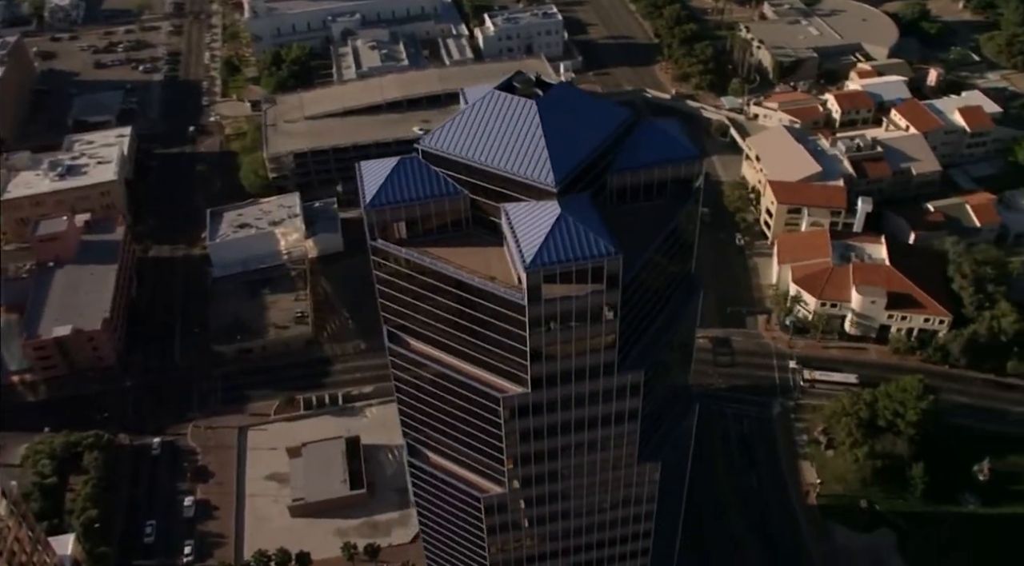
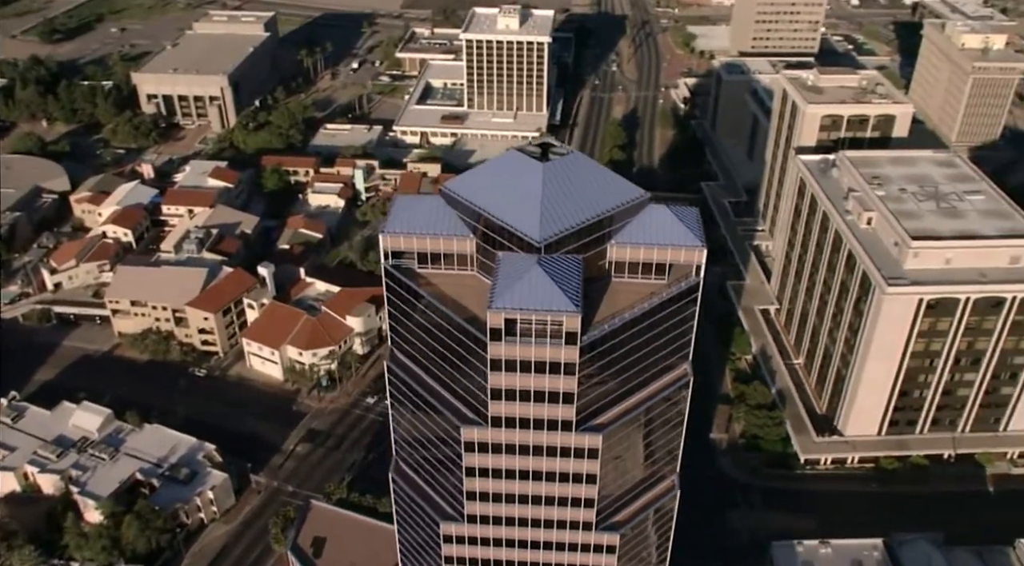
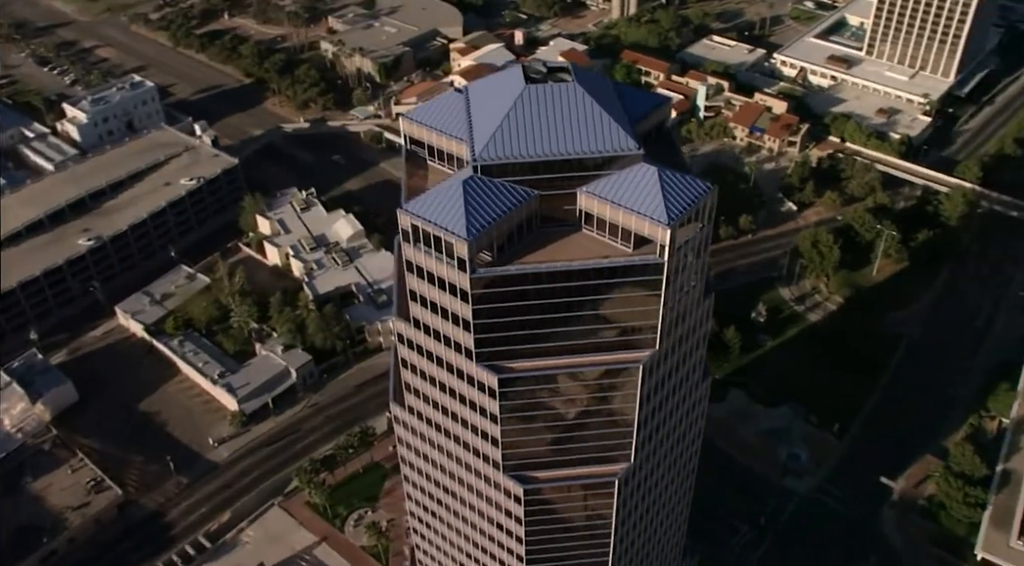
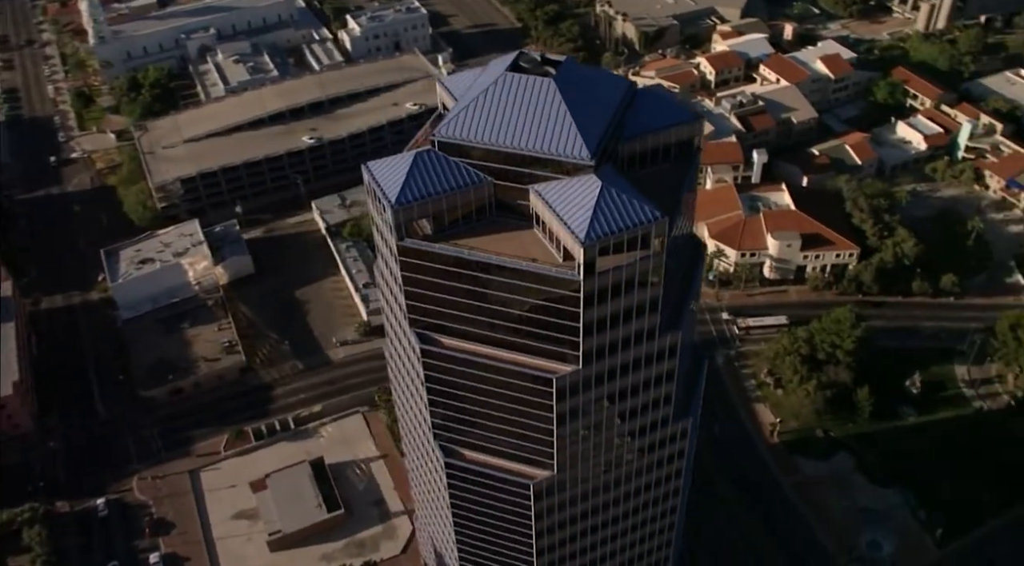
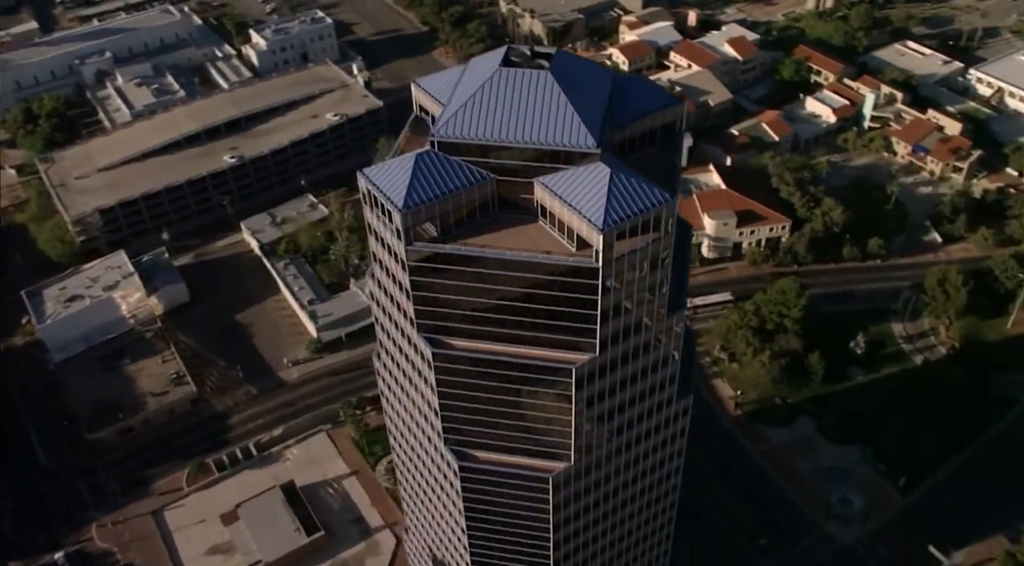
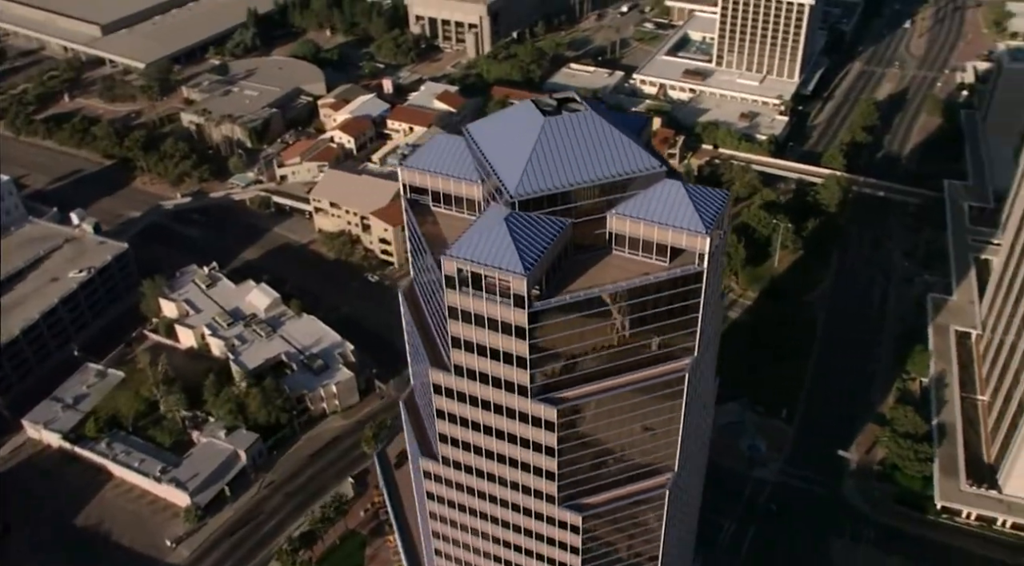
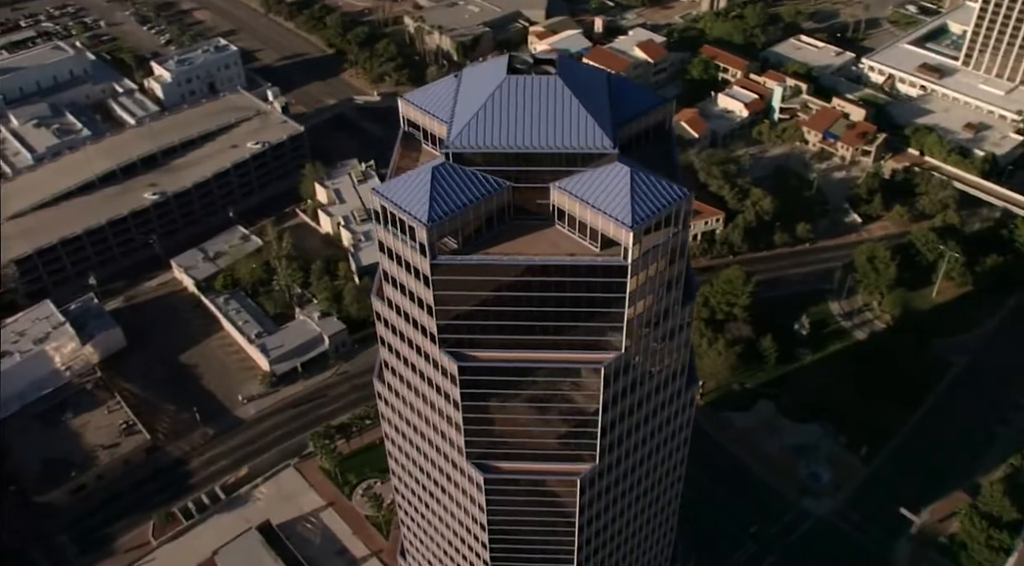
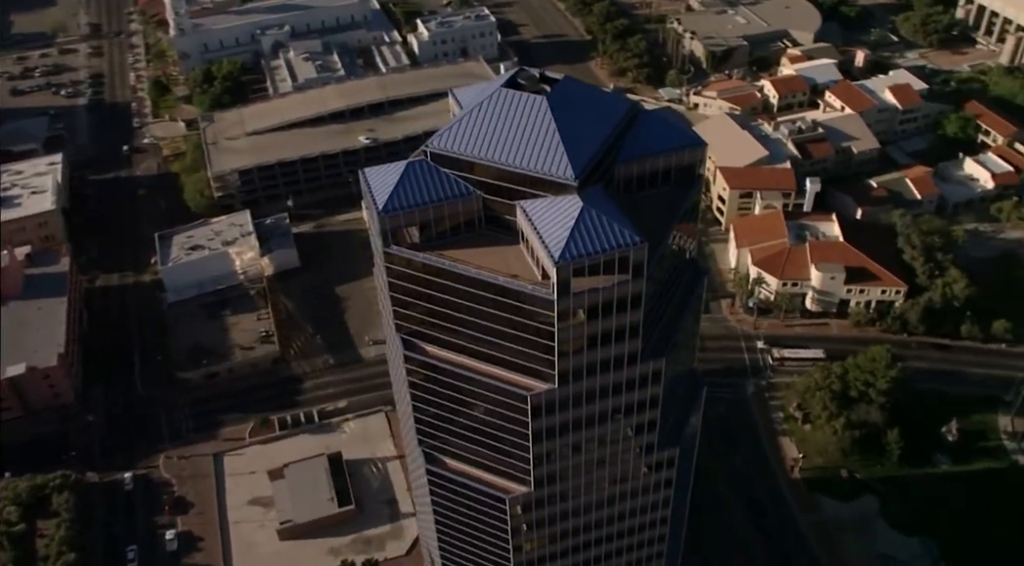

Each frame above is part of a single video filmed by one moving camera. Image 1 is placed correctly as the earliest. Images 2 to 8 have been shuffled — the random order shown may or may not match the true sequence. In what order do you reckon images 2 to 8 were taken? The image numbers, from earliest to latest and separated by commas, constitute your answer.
8, 4, 5, 7, 3, 6, 2
